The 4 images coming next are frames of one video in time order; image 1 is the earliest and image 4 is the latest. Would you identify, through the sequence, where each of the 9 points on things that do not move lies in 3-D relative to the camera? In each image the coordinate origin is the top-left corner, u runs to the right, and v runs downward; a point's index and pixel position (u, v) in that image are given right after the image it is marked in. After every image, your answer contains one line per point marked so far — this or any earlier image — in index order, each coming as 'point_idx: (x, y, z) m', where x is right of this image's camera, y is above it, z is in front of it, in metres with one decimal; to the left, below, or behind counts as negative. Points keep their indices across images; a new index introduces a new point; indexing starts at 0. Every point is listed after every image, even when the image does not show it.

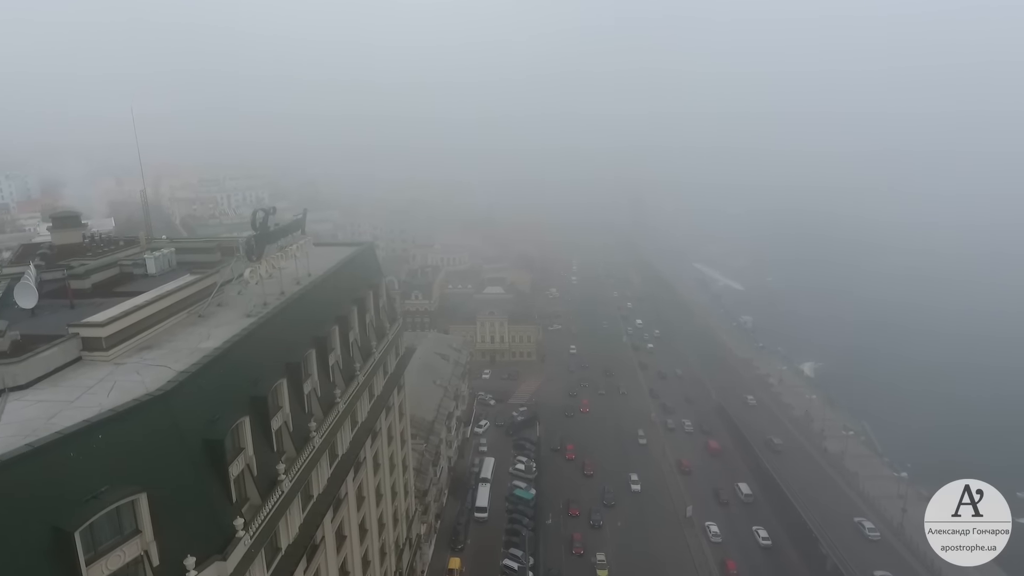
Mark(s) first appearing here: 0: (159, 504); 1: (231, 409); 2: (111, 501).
0: (-10.2, -6.2, +16.3) m
1: (-9.9, -4.3, +19.9) m
2: (-10.4, -5.5, +14.7) m
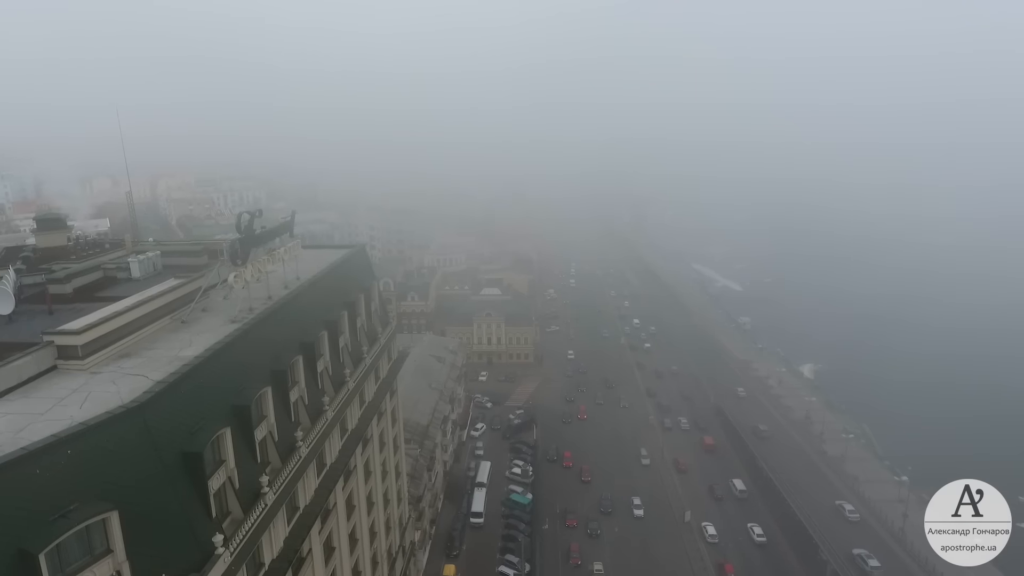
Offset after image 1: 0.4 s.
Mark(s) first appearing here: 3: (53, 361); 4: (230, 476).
0: (-10.5, -6.4, +15.6) m
1: (-10.2, -4.5, +19.2) m
2: (-10.7, -5.7, +14.0) m
3: (-15.8, -2.5, +19.4) m
4: (-9.7, -6.5, +19.5) m
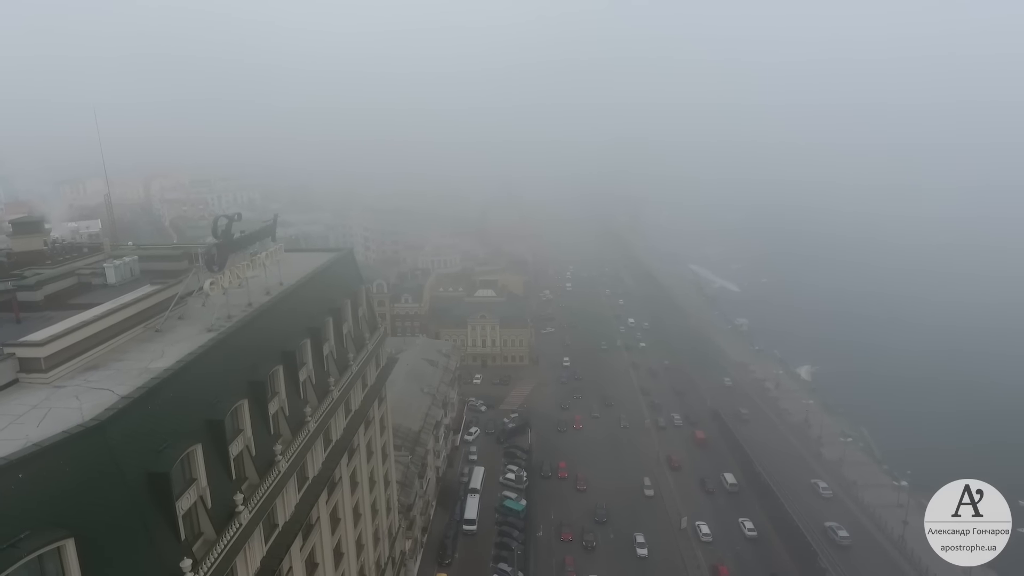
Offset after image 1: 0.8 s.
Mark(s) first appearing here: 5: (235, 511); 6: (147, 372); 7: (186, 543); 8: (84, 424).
0: (-10.9, -6.7, +14.6) m
1: (-10.6, -4.8, +18.2) m
2: (-11.1, -6.0, +13.0) m
3: (-16.2, -2.8, +18.4) m
4: (-10.1, -6.8, +18.5) m
5: (-9.6, -7.7, +19.6) m
6: (-12.5, -2.9, +19.4) m
7: (-10.0, -7.9, +17.5) m
8: (-12.0, -3.8, +15.8) m
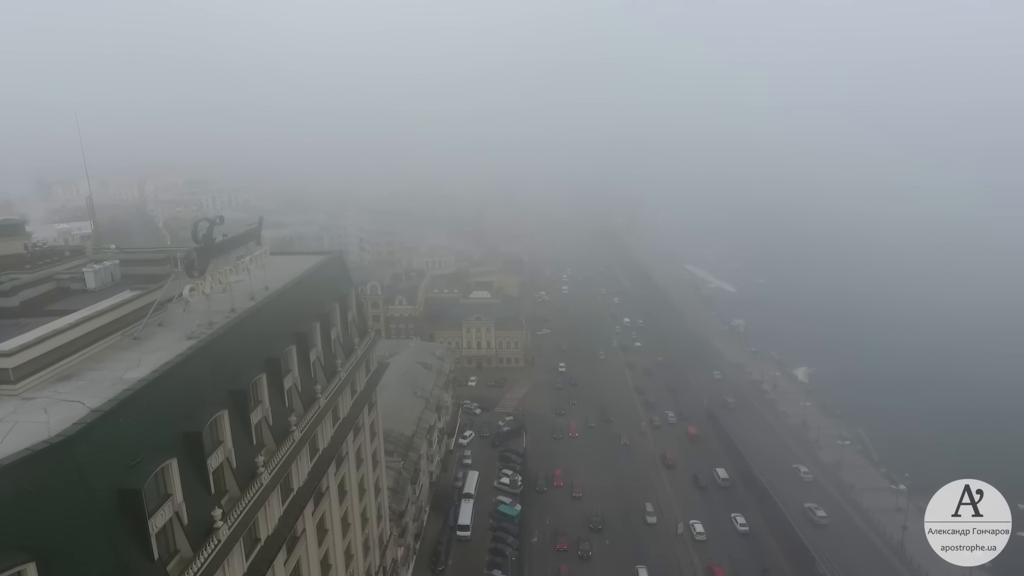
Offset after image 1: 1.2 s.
0: (-11.2, -7.0, +13.9) m
1: (-11.0, -5.0, +17.5) m
2: (-11.4, -6.3, +12.3) m
3: (-16.6, -3.0, +17.7) m
4: (-10.5, -7.0, +17.8) m
5: (-9.9, -7.9, +18.9) m
6: (-12.9, -3.1, +18.7) m
7: (-10.4, -8.1, +16.7) m
8: (-12.3, -4.0, +15.1) m
